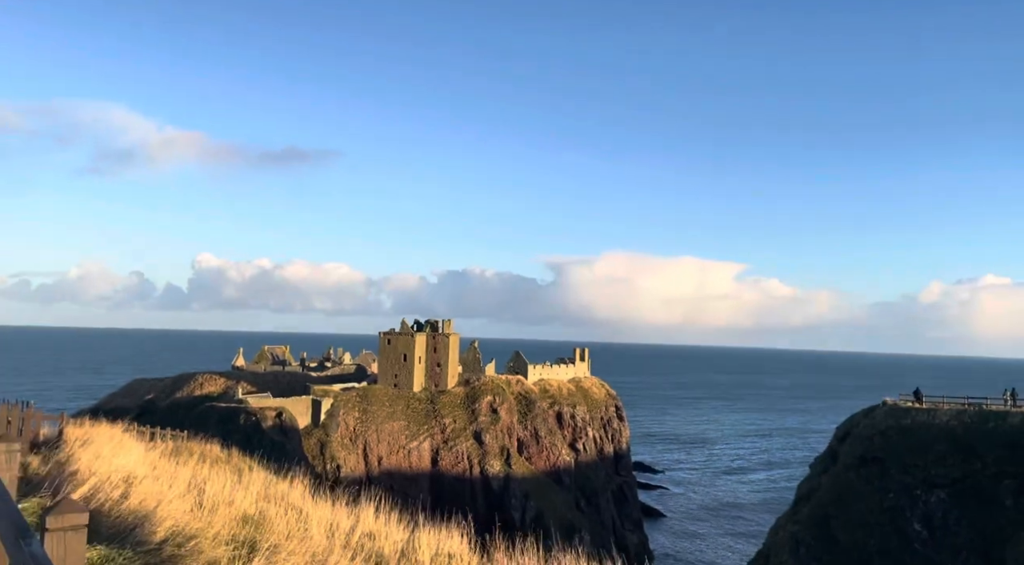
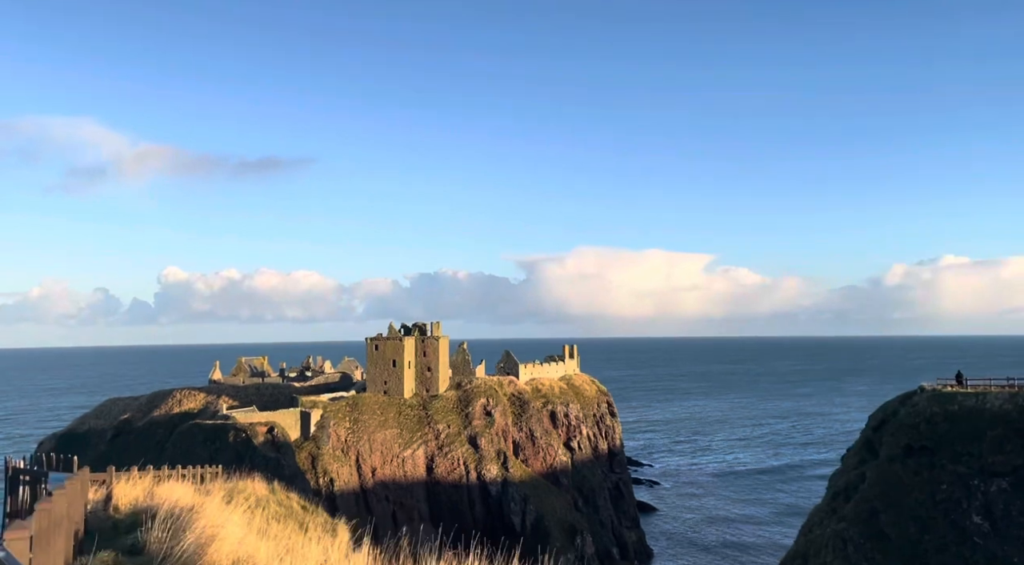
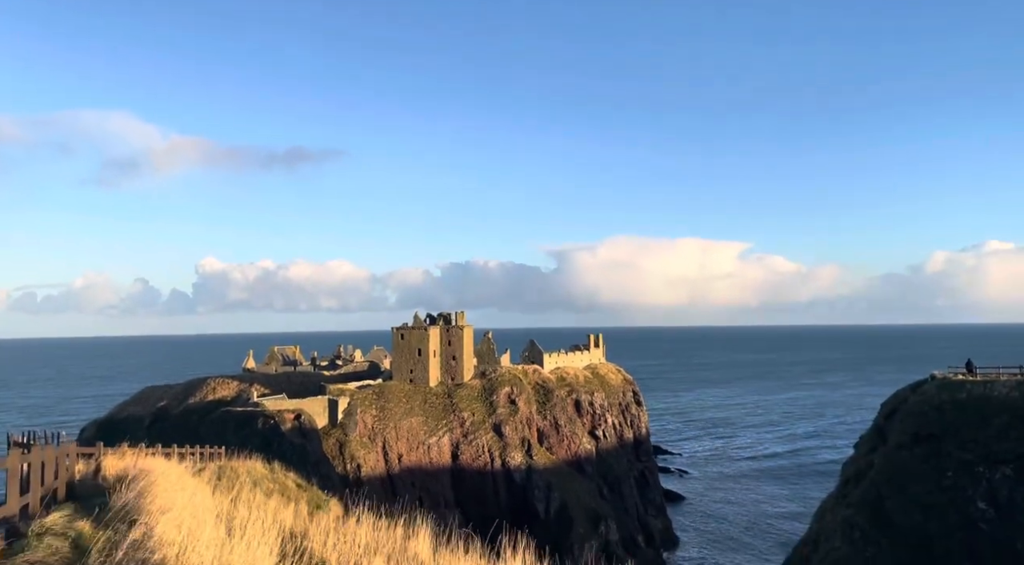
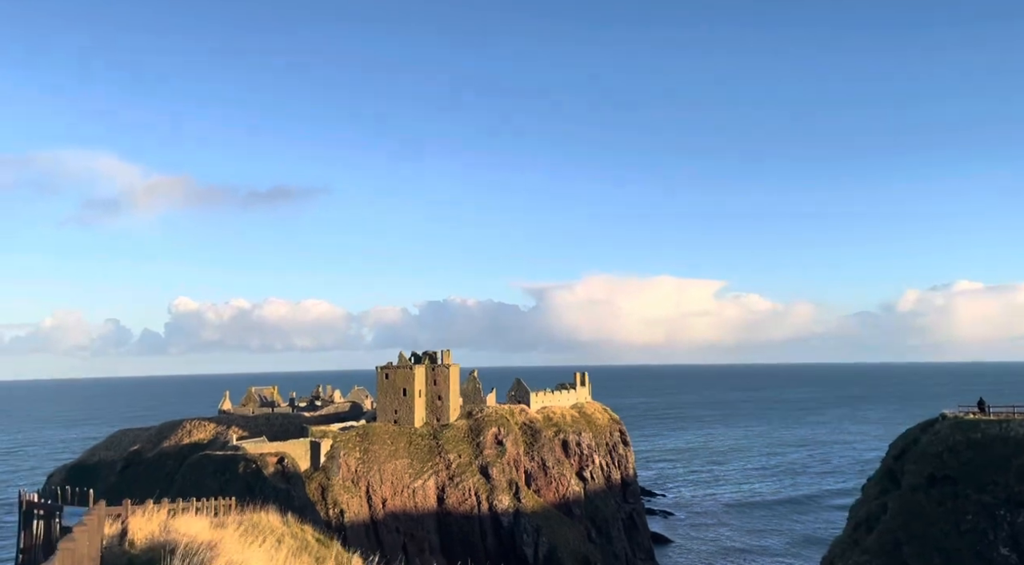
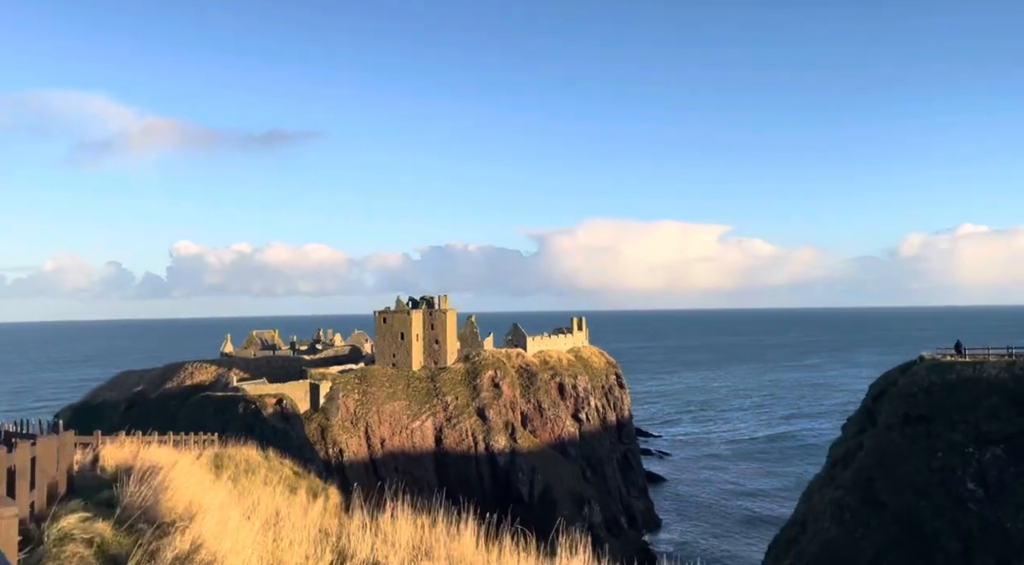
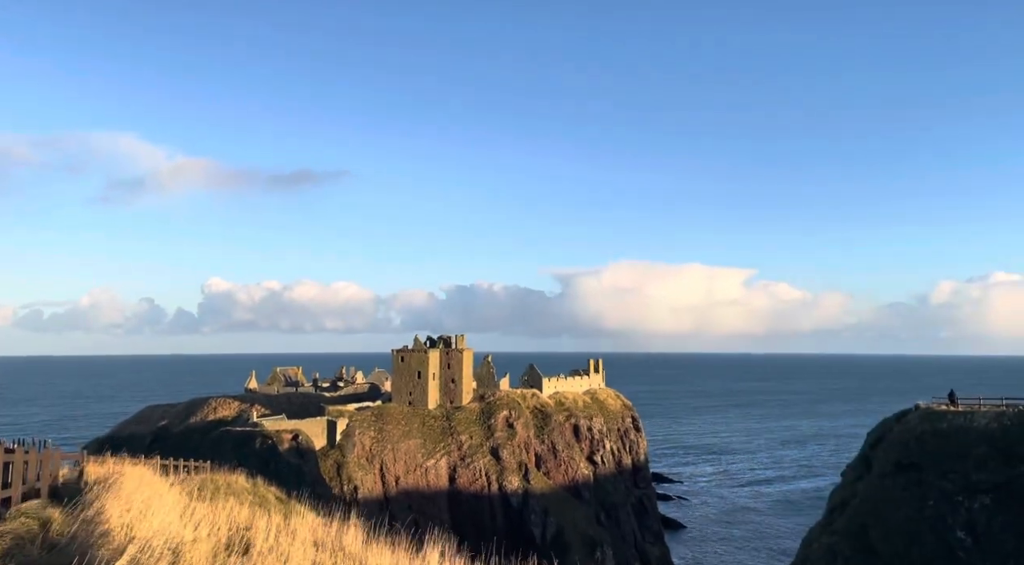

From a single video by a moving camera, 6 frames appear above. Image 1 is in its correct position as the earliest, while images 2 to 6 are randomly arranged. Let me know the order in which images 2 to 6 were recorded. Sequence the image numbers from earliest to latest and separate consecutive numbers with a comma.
6, 3, 5, 2, 4
